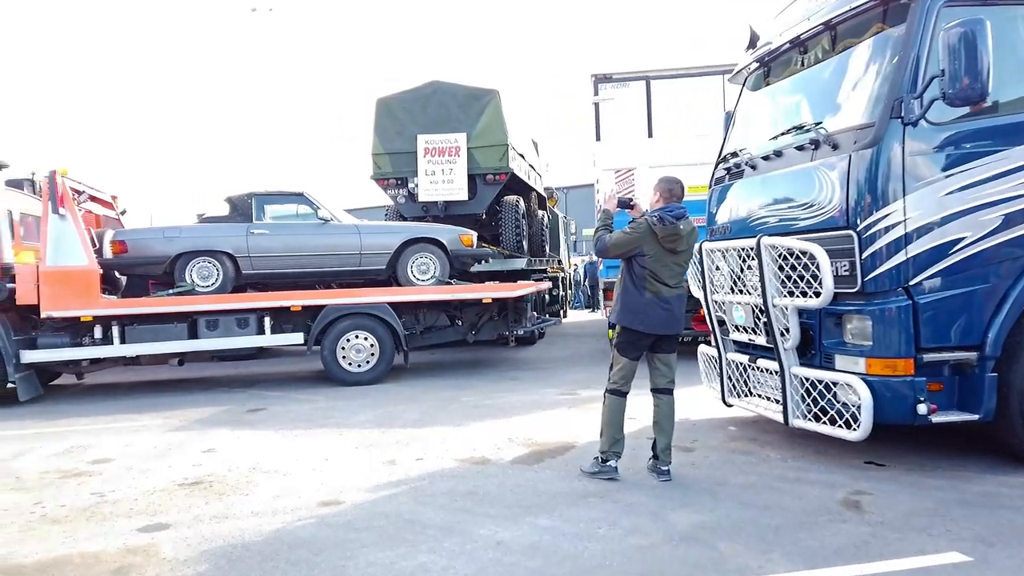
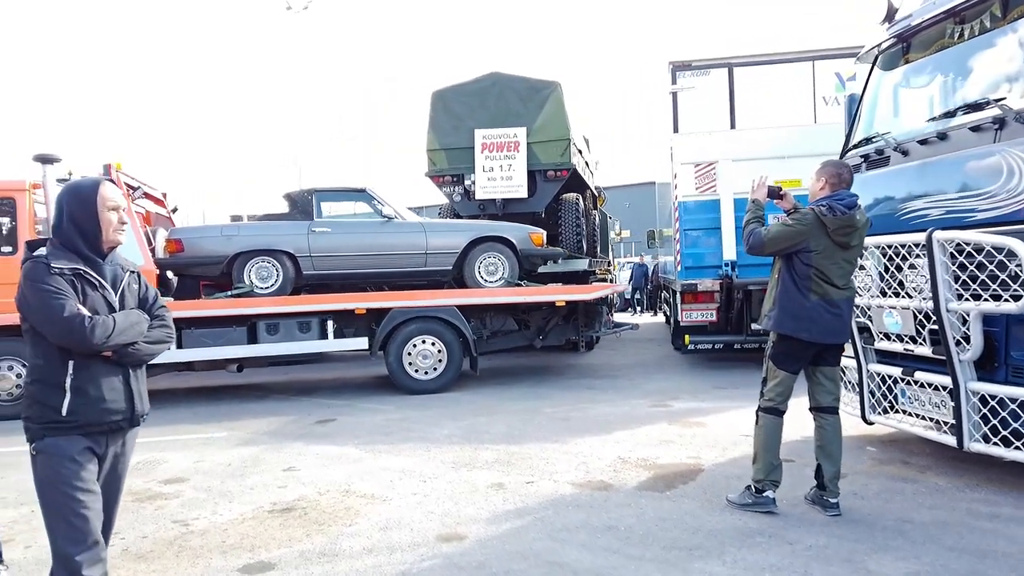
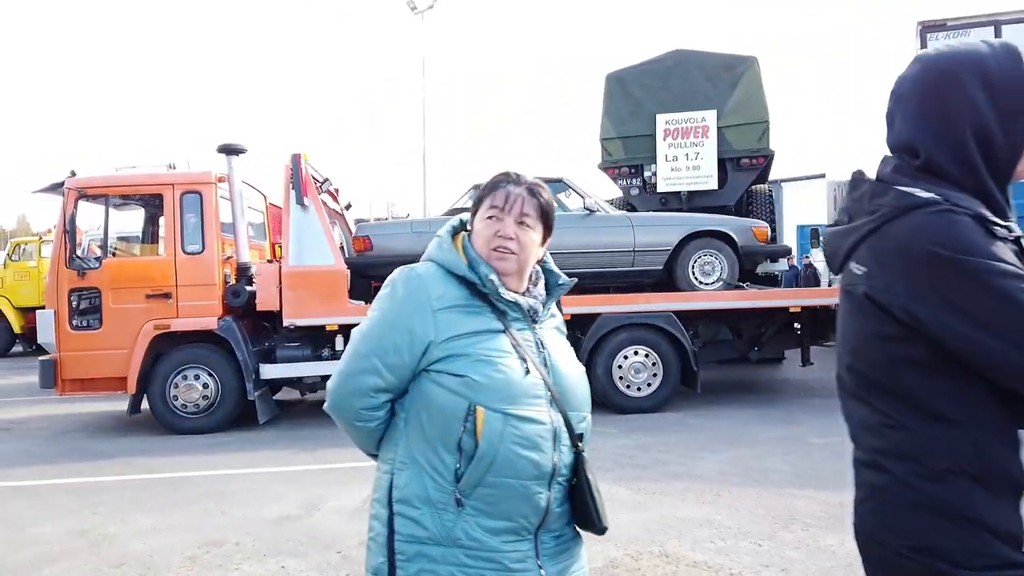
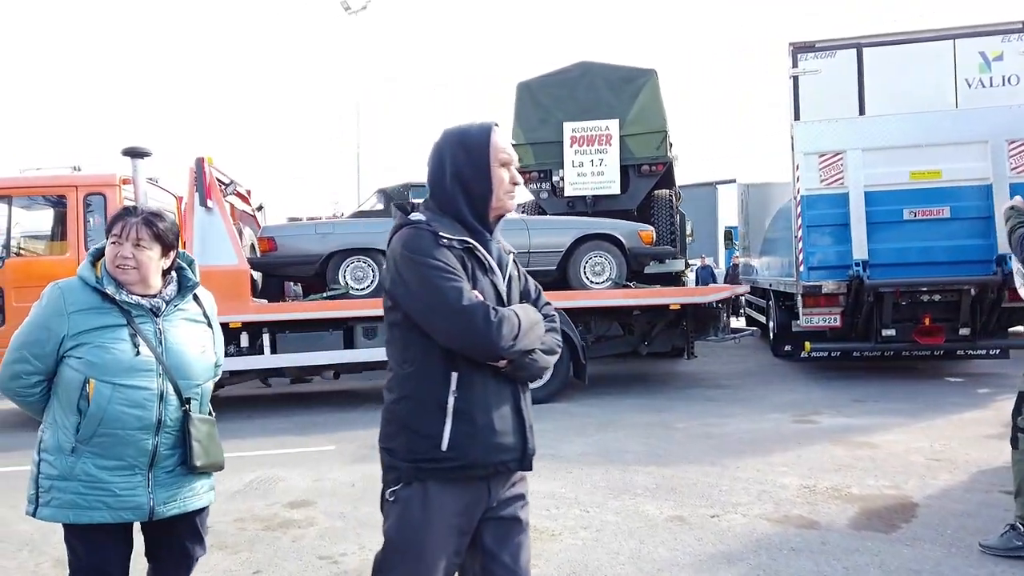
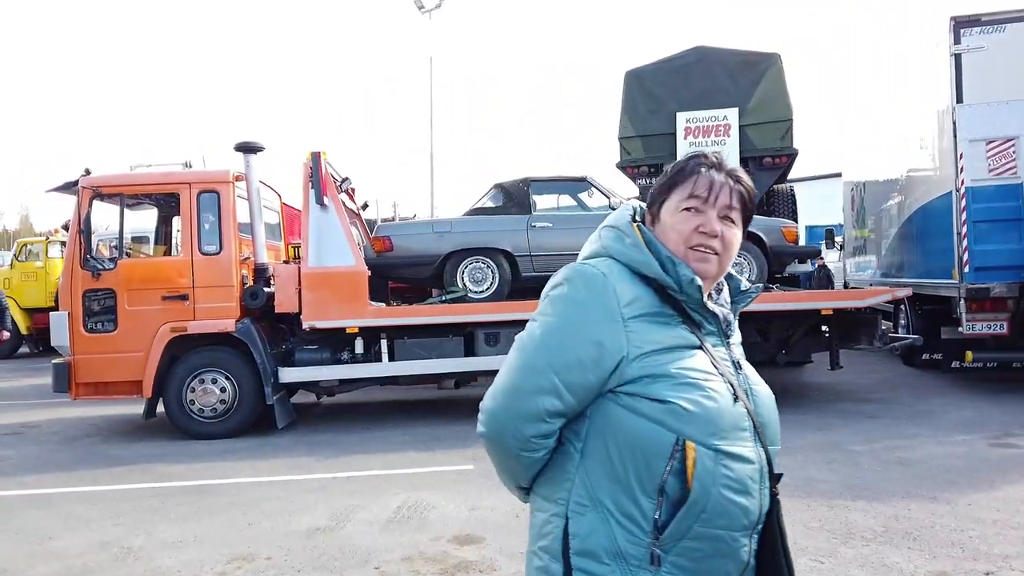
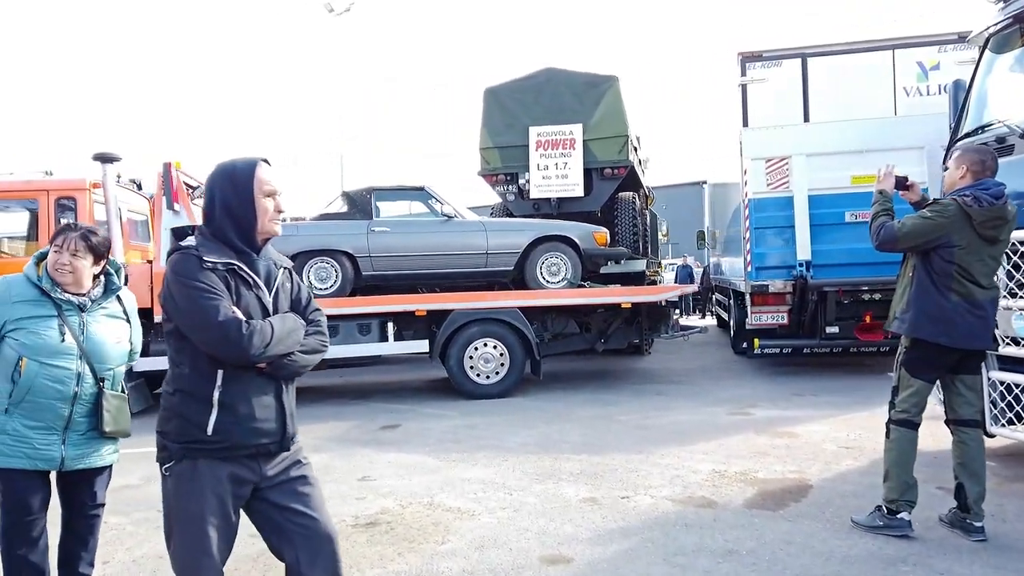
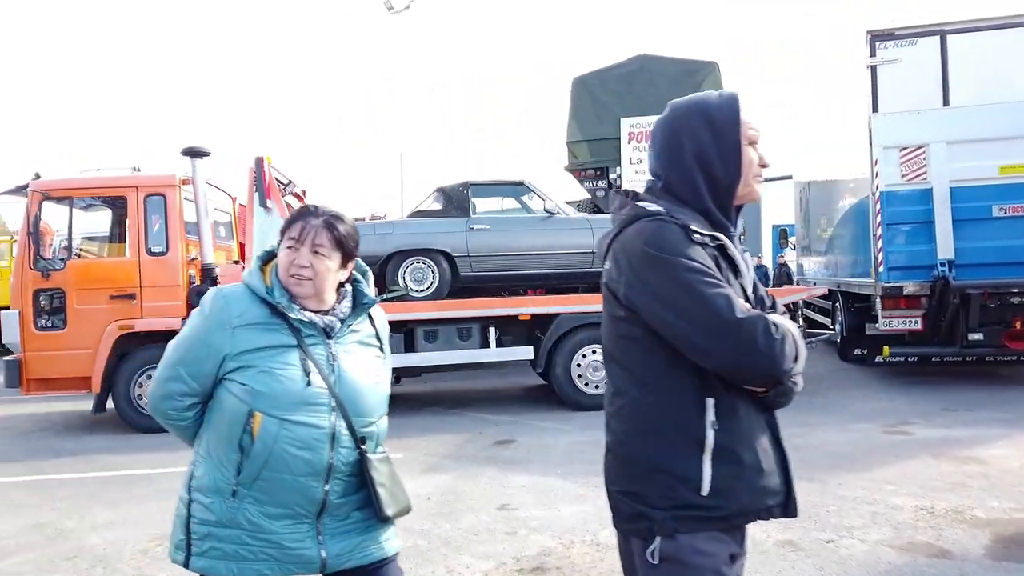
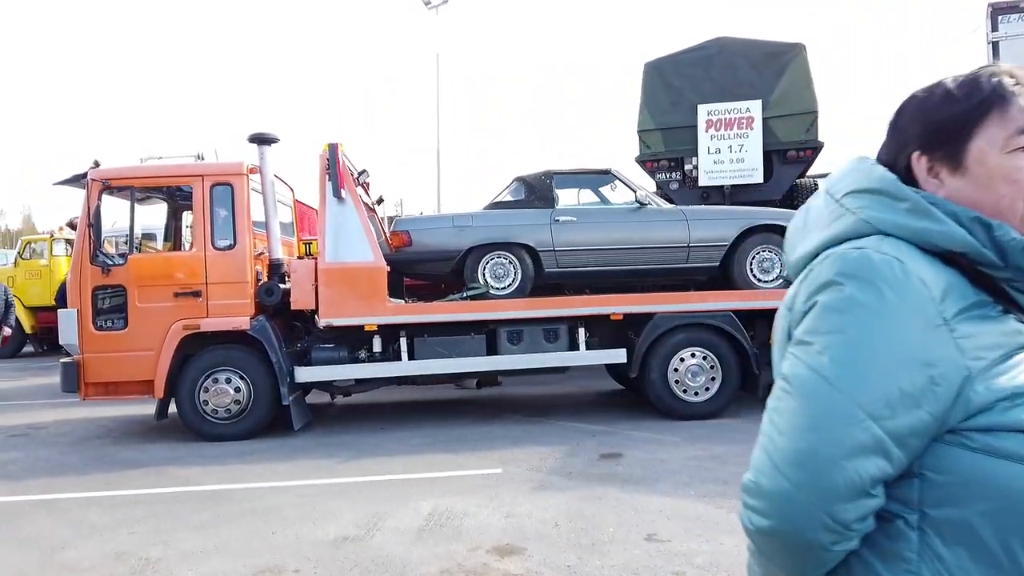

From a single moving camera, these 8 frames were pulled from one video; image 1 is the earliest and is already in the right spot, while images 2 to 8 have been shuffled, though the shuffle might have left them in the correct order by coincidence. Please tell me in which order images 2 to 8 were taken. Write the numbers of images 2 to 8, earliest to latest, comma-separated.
2, 6, 4, 7, 3, 5, 8
